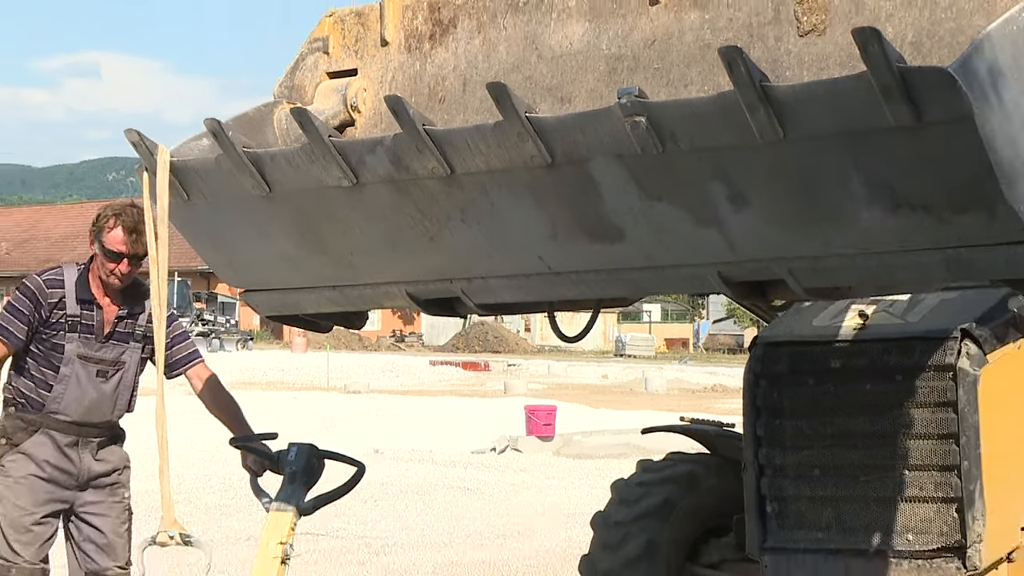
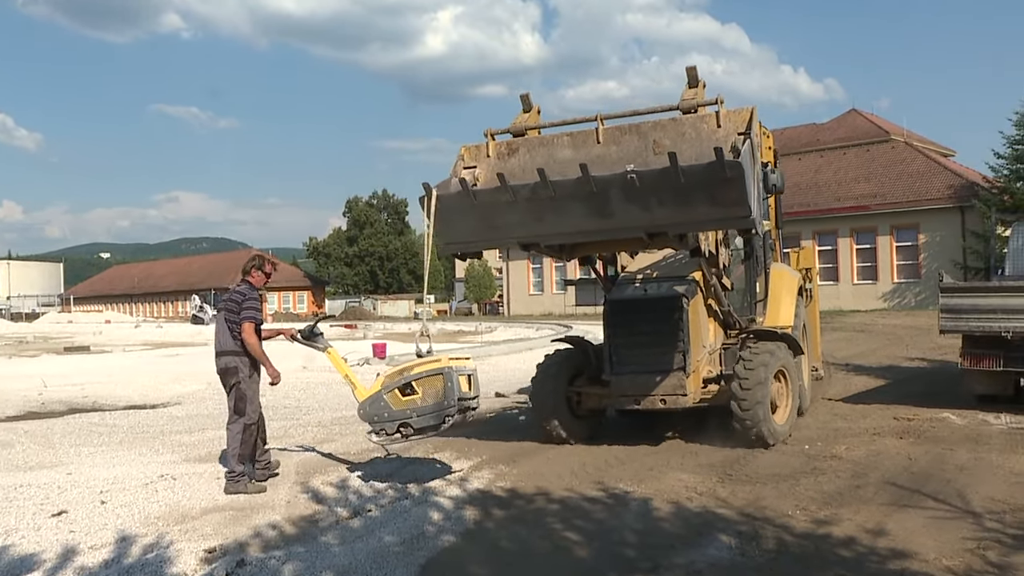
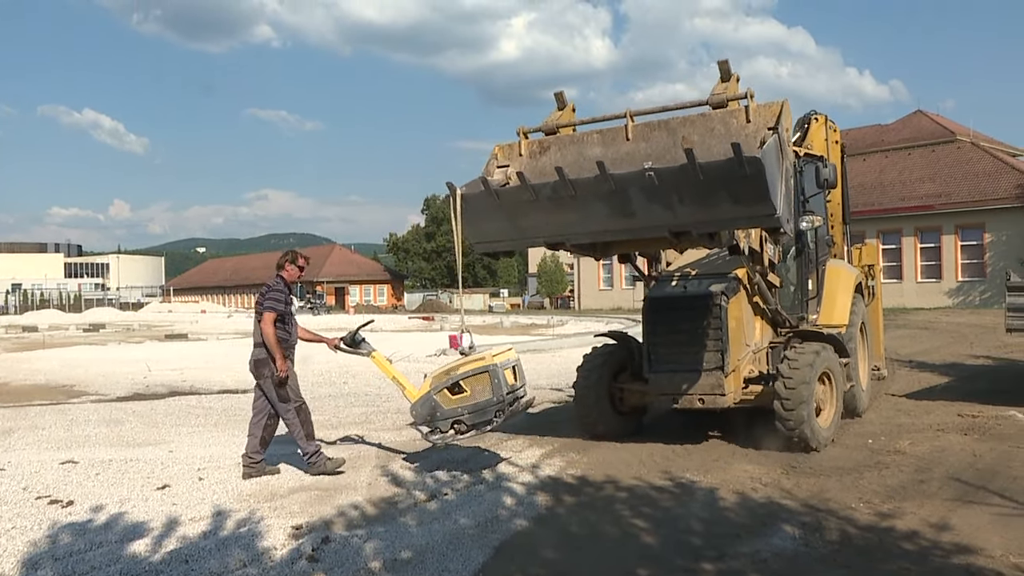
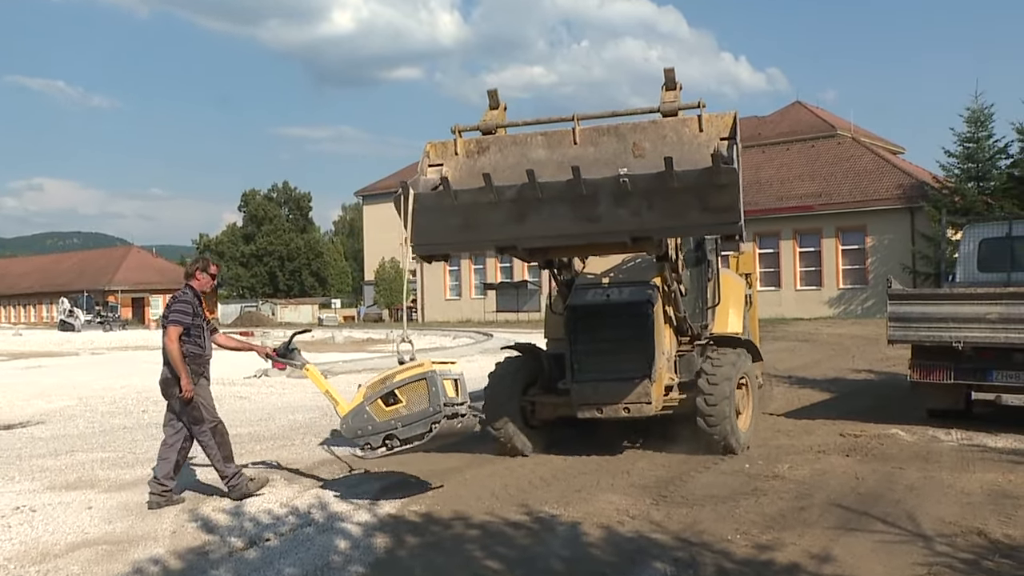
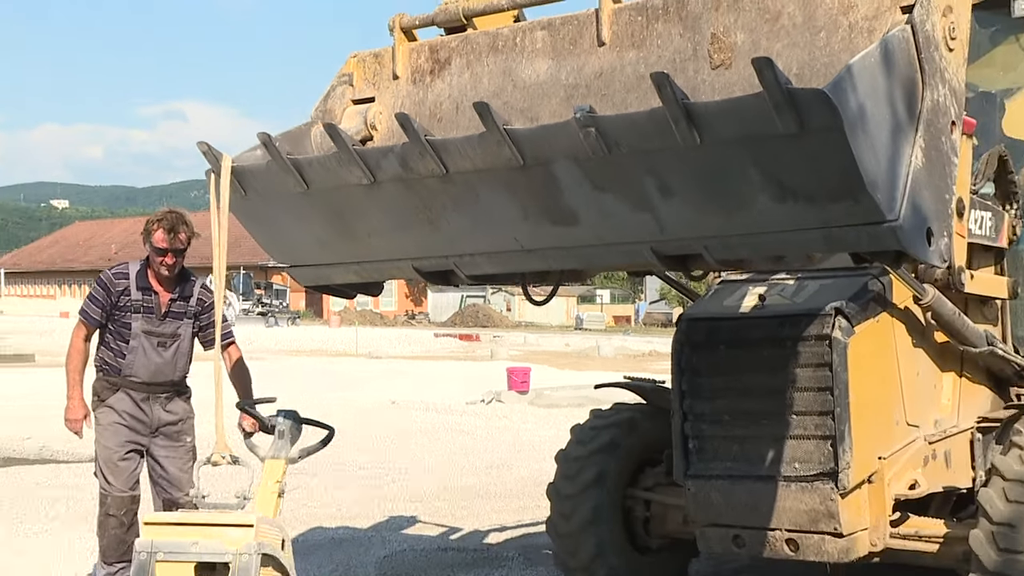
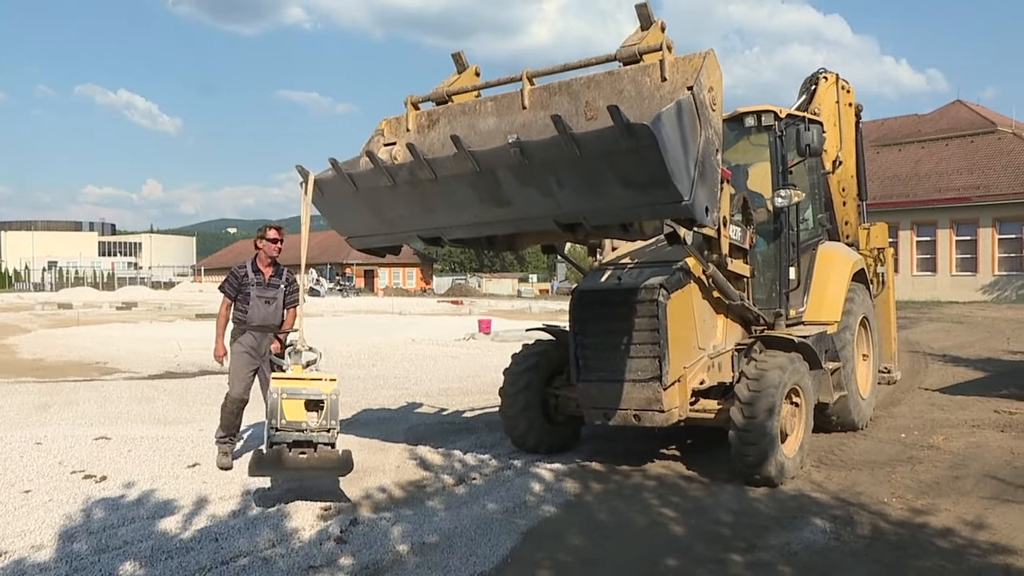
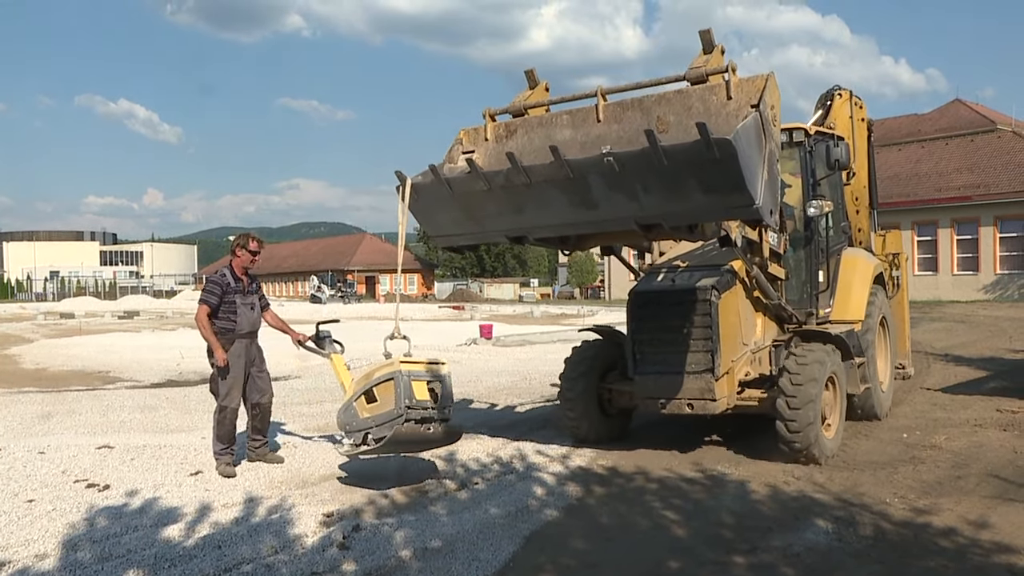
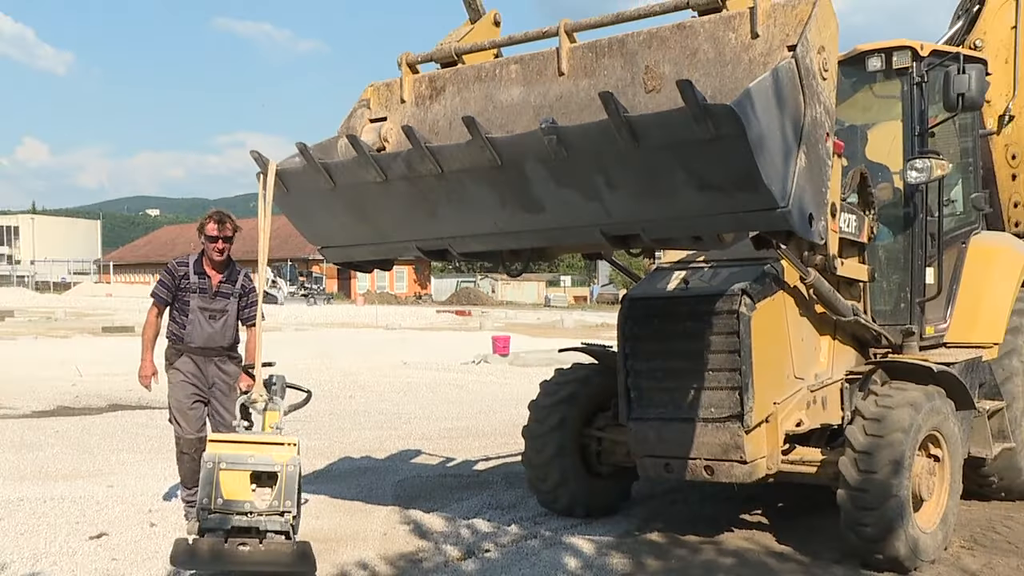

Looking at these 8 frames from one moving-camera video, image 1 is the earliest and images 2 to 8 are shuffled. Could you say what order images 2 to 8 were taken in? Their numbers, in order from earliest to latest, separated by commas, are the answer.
5, 8, 6, 7, 3, 2, 4
